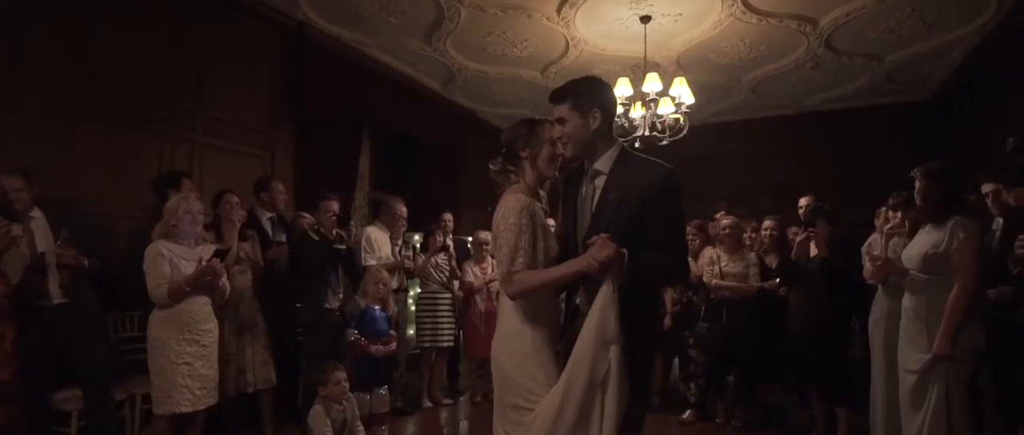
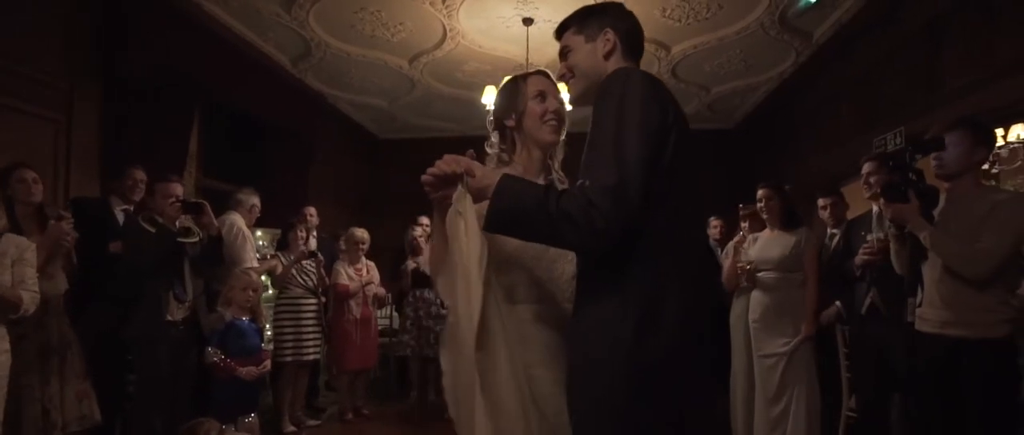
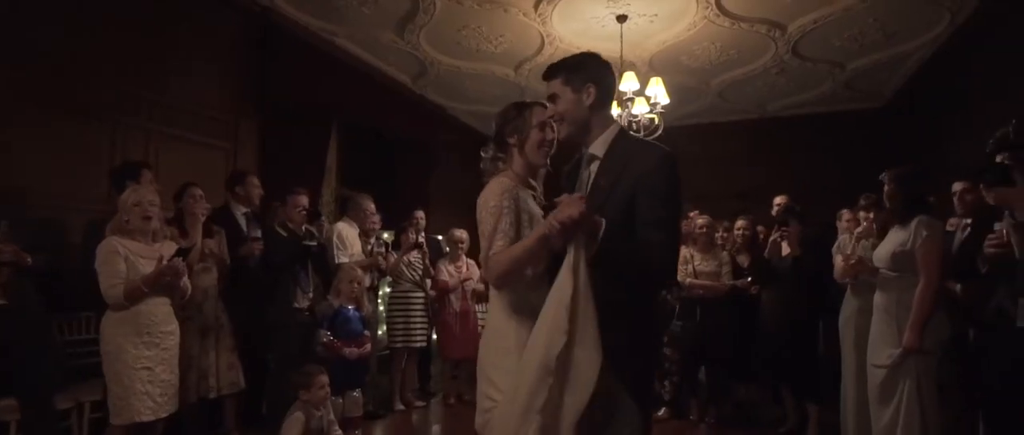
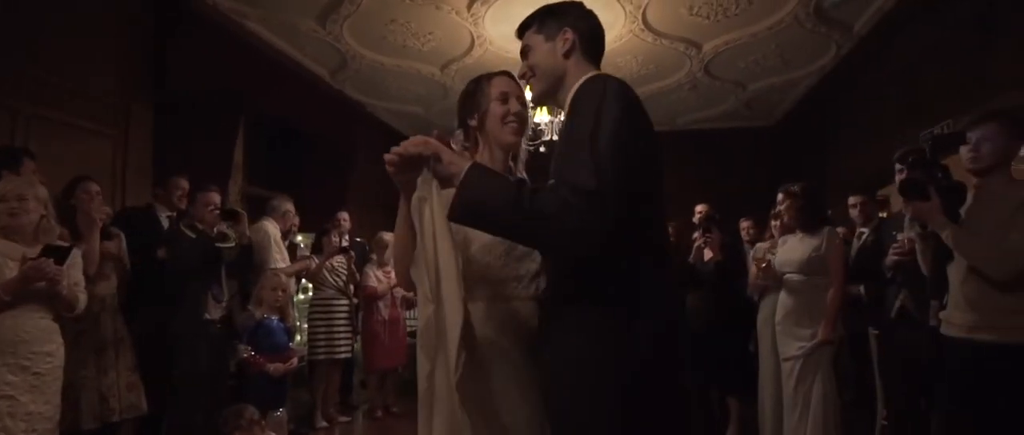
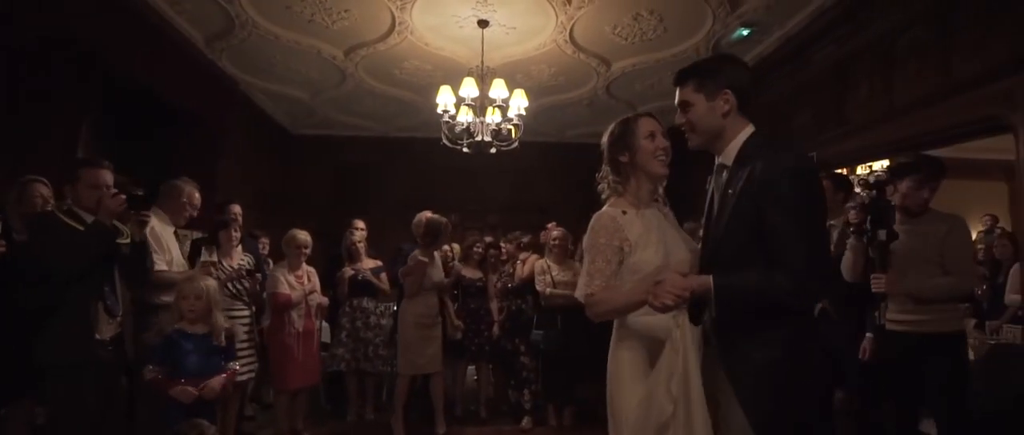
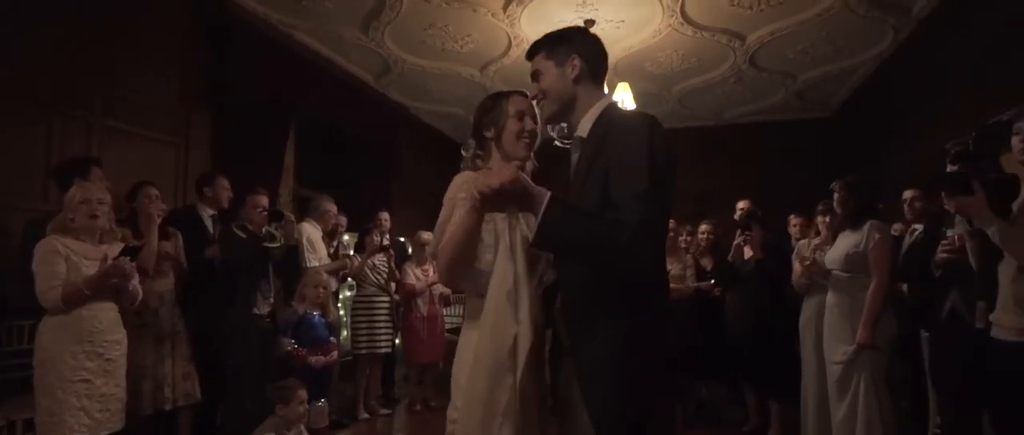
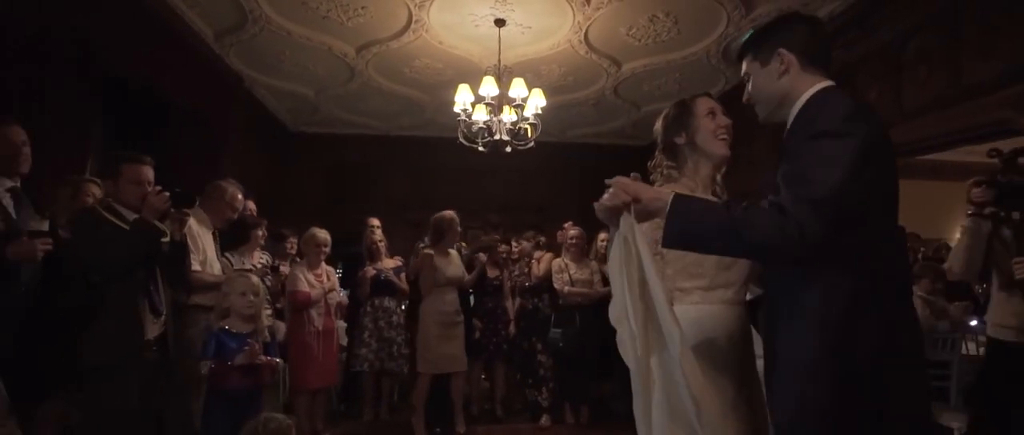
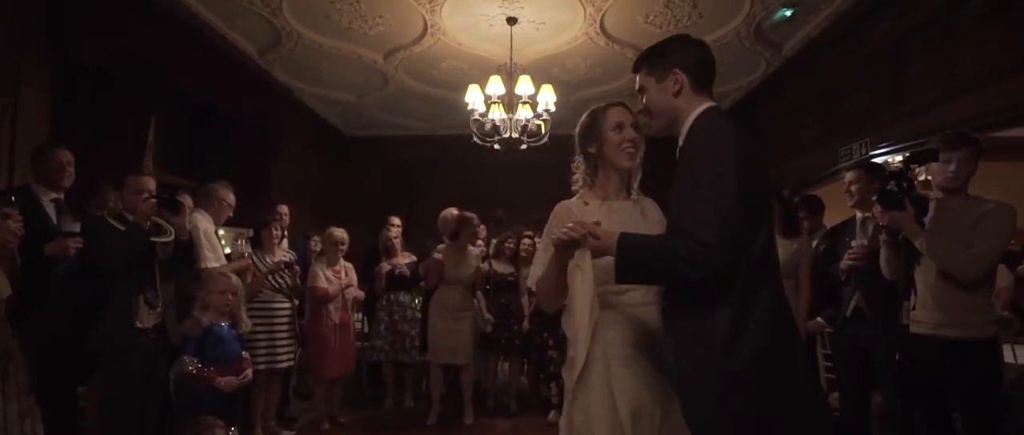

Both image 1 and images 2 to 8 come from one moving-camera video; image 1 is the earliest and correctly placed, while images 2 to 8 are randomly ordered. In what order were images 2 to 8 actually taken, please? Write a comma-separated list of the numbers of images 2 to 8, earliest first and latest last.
3, 6, 4, 2, 8, 5, 7
